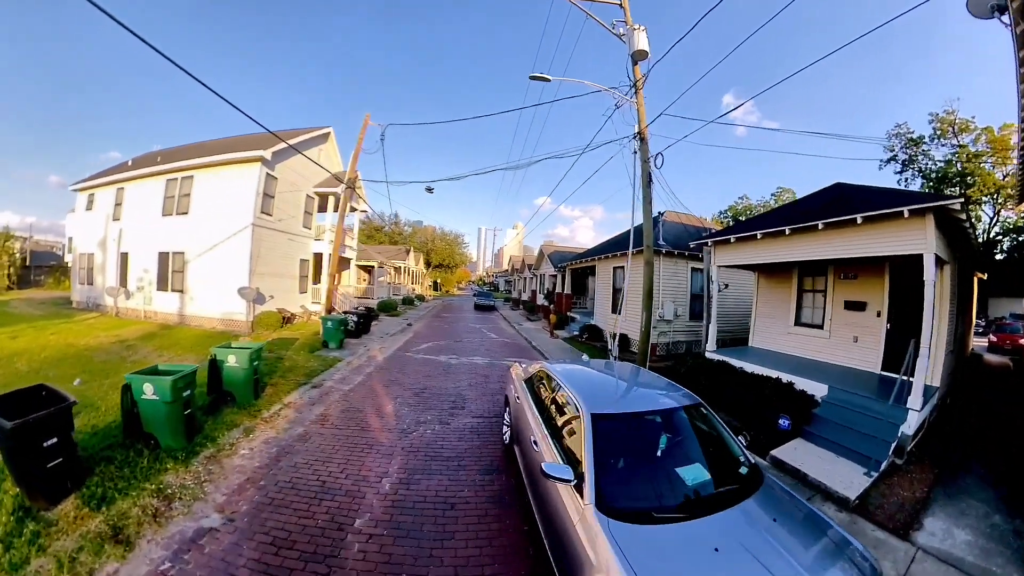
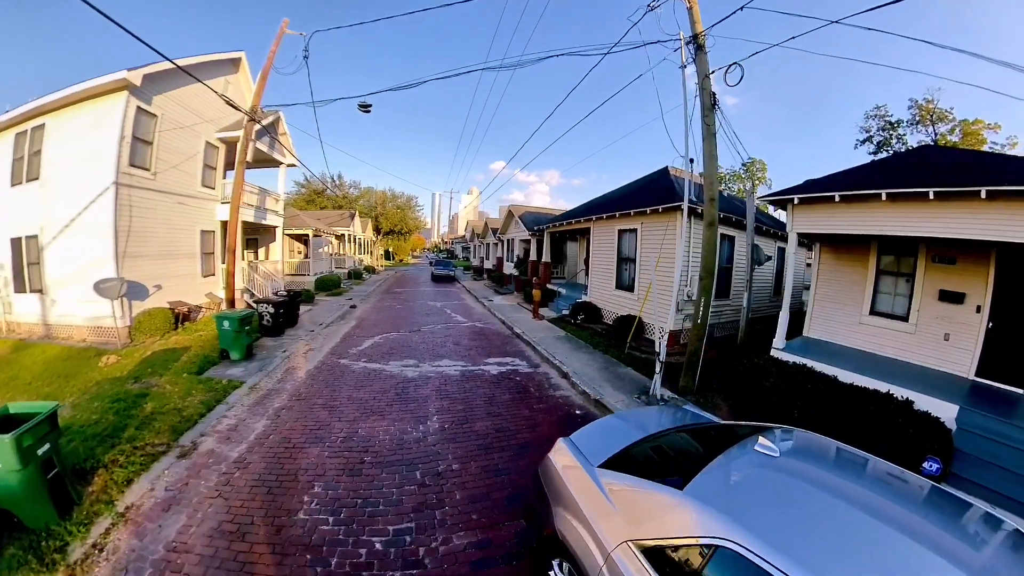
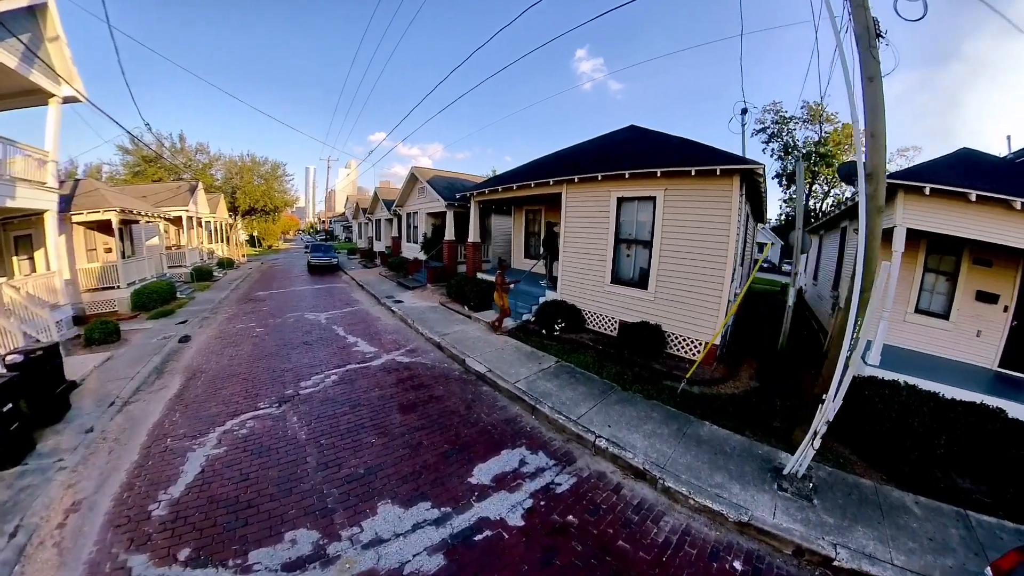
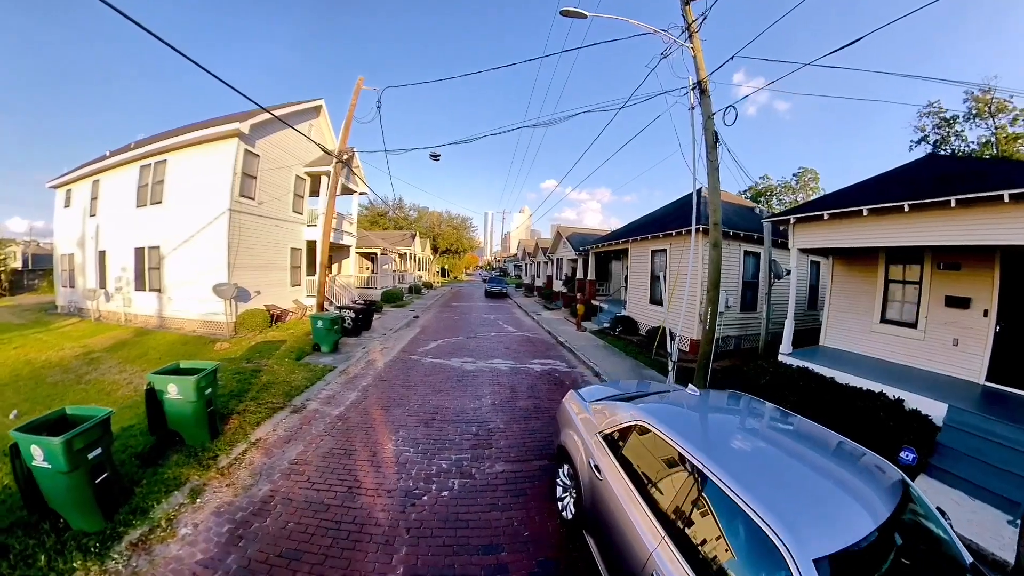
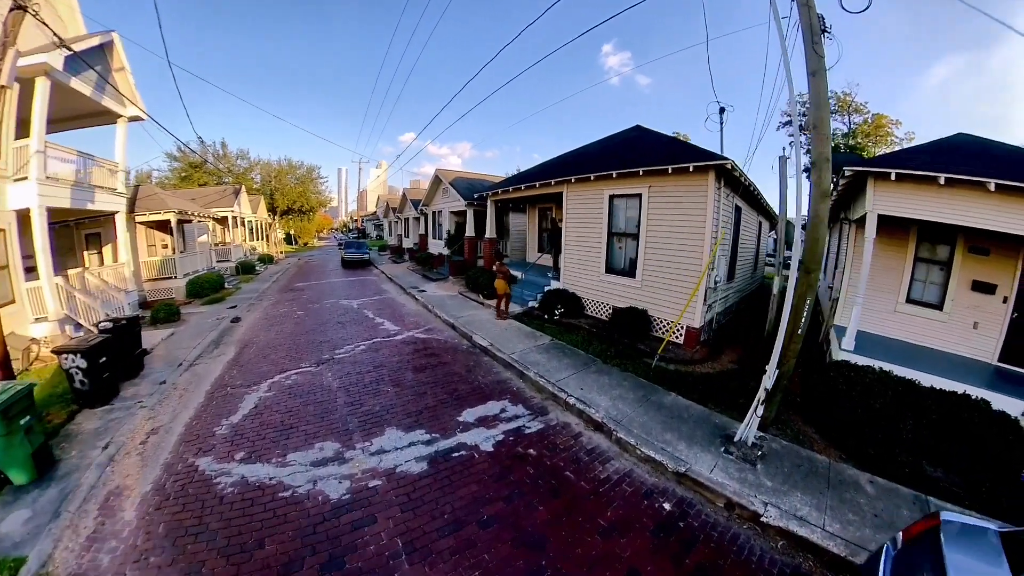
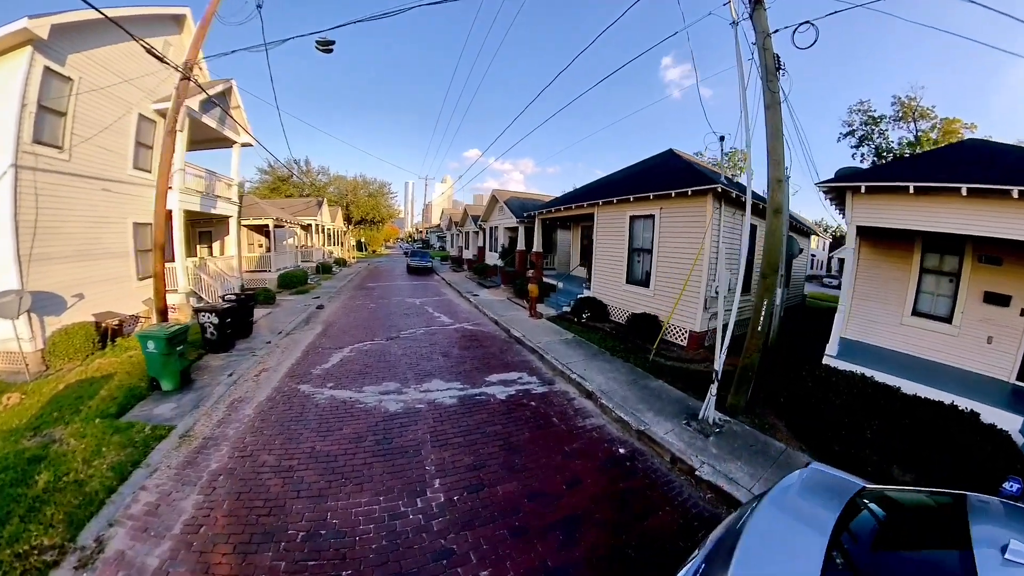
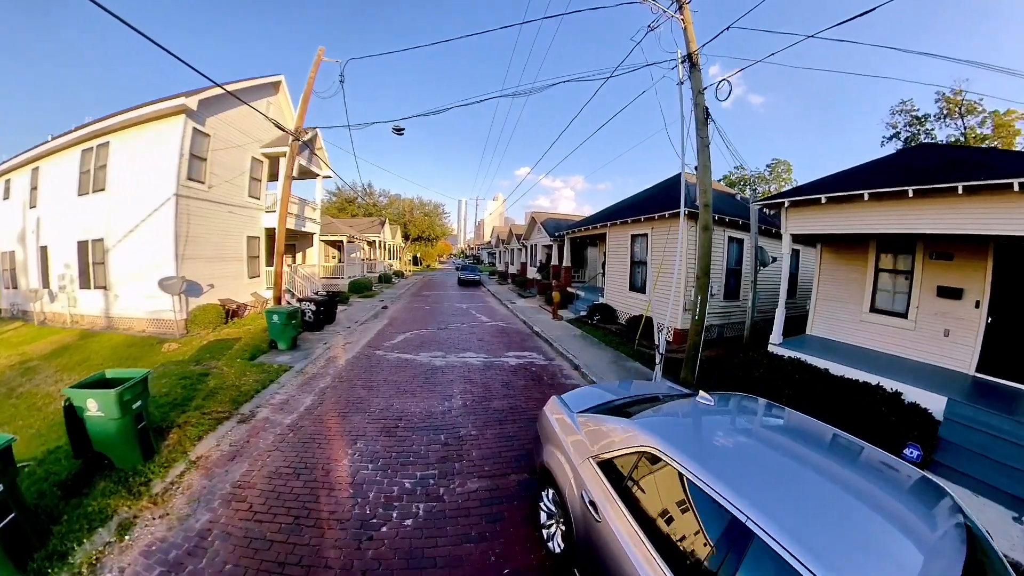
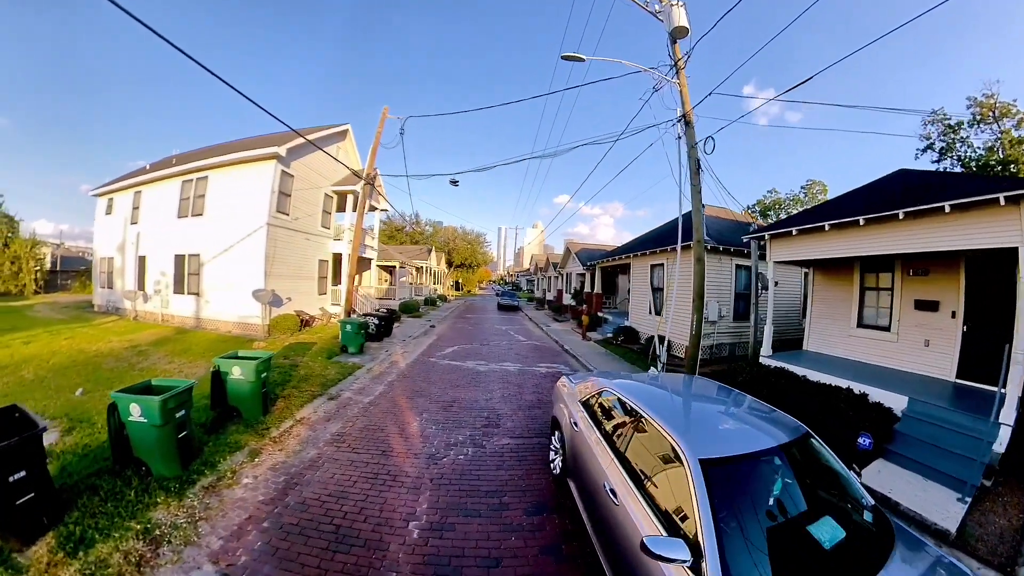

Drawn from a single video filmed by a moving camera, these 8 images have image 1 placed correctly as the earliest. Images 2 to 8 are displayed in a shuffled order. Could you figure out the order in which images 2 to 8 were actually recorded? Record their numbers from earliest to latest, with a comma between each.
8, 4, 7, 2, 6, 5, 3
